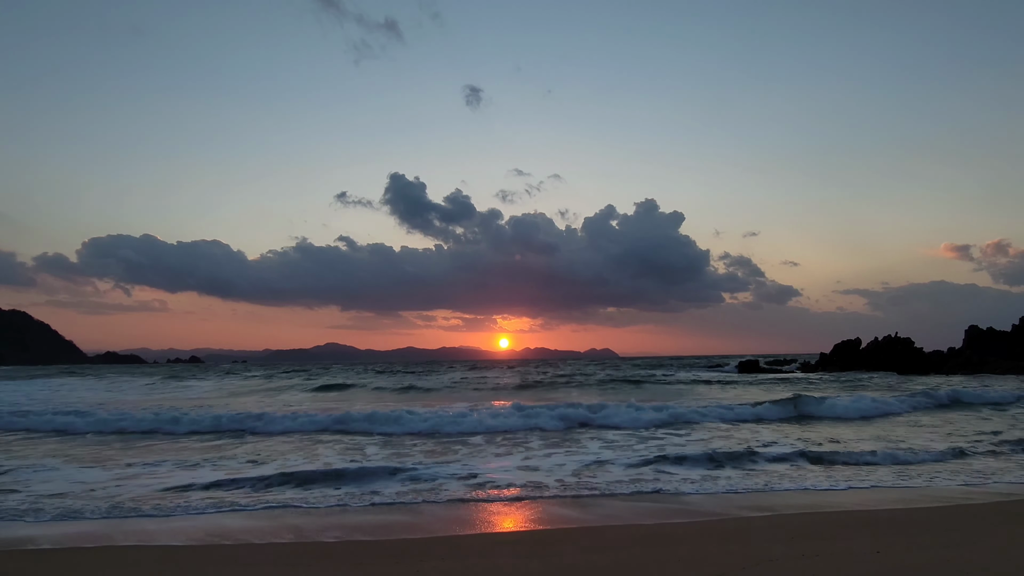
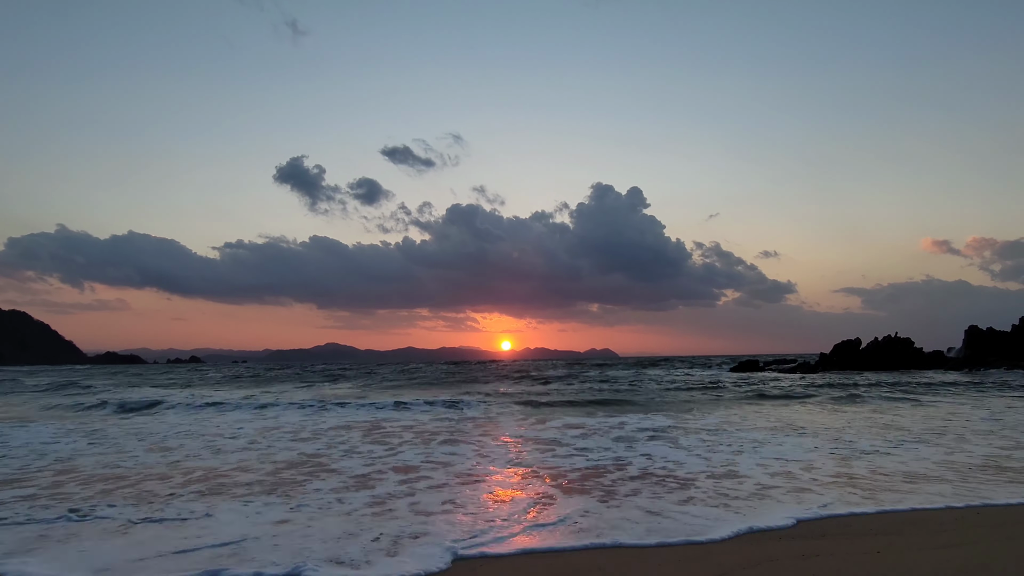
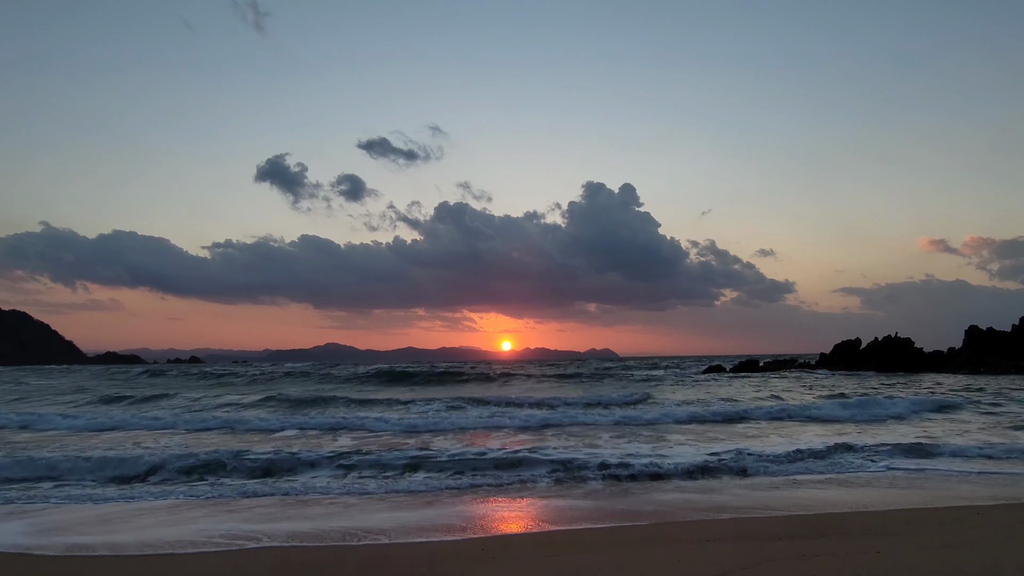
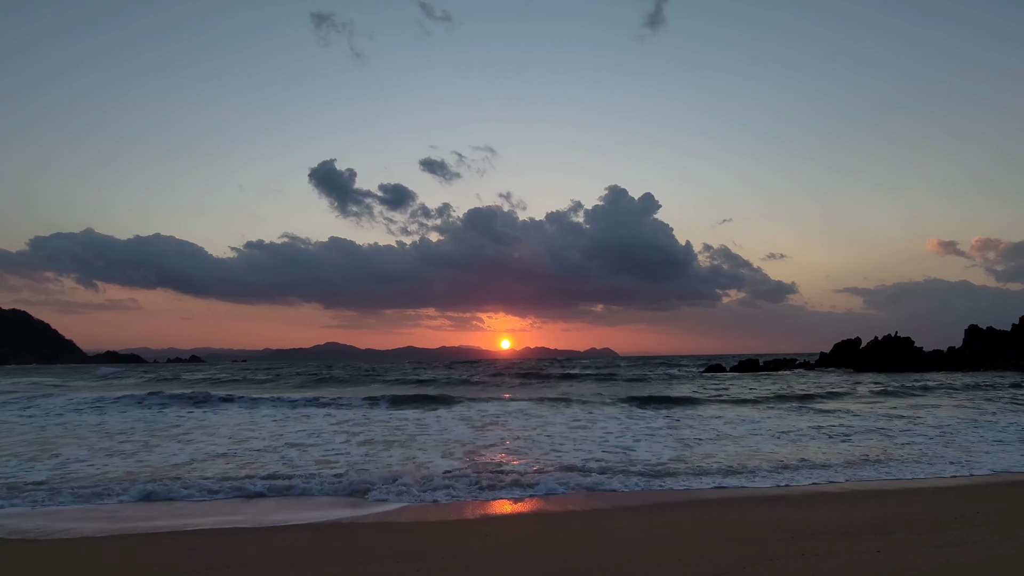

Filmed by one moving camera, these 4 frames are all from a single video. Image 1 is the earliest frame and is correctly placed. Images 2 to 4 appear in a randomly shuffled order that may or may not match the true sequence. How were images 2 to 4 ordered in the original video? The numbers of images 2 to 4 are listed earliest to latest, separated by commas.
4, 2, 3
